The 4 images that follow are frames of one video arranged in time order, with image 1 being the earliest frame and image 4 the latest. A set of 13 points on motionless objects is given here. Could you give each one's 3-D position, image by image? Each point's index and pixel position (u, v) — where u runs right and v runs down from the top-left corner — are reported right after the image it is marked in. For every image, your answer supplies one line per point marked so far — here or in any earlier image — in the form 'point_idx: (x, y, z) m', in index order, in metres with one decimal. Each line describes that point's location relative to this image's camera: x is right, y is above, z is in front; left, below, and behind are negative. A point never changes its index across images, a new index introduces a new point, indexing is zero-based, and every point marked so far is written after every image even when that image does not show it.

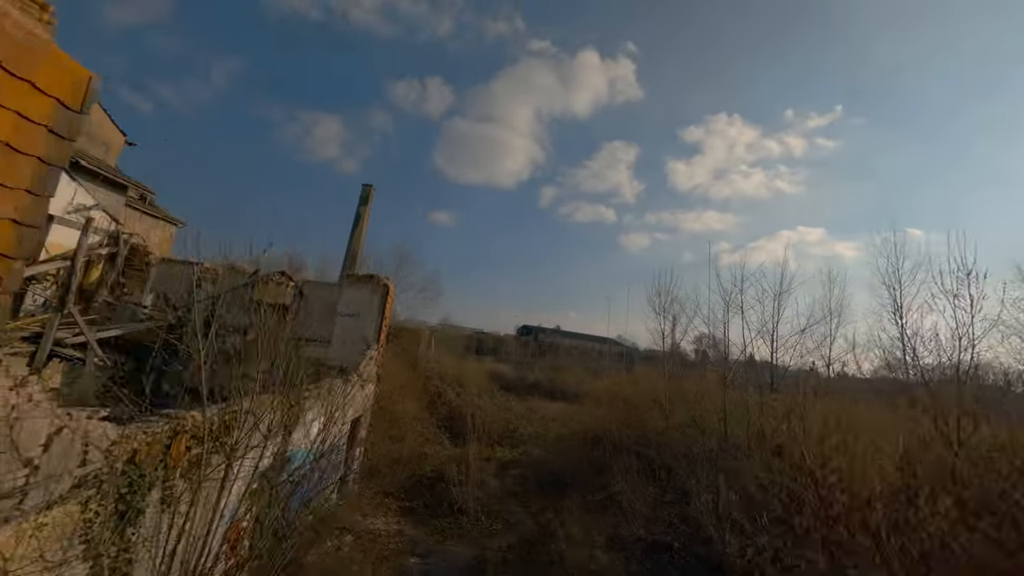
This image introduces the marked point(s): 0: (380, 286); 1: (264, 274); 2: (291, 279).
0: (-3.9, +0.1, +10.0) m
1: (-7.1, +0.3, +9.7) m
2: (-6.4, +0.2, +9.8) m
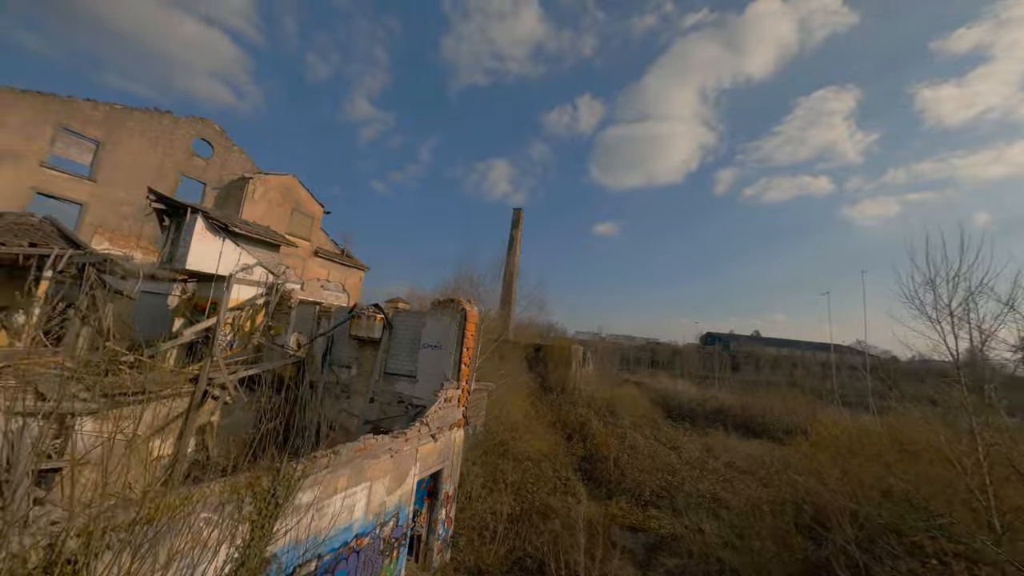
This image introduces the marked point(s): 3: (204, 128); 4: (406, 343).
0: (-1.3, -0.6, +8.5) m
1: (-4.3, -0.6, +9.7) m
2: (-3.7, -0.7, +9.5) m
3: (-16.4, +8.5, +18.2) m
4: (-2.9, -1.5, +9.2) m
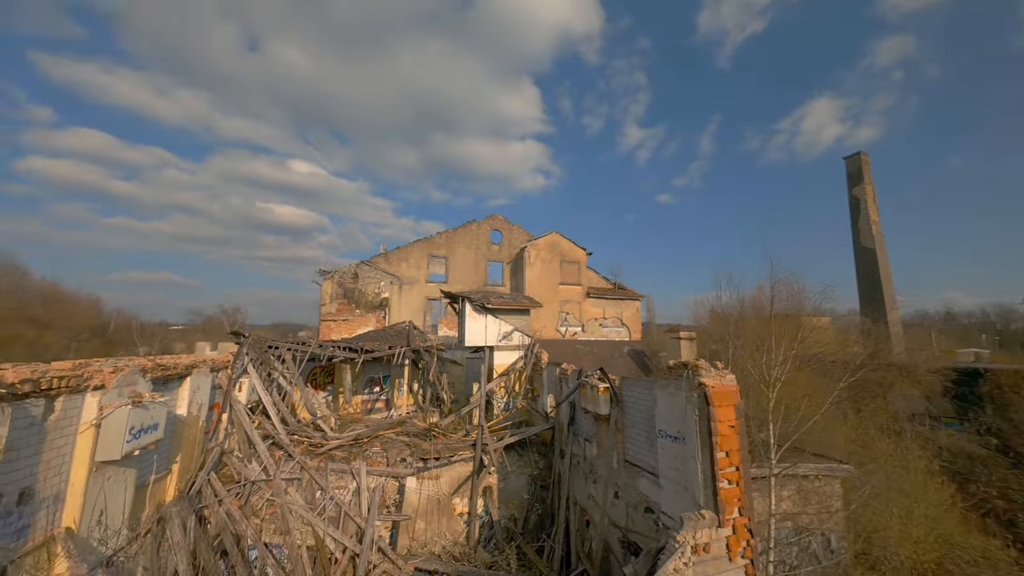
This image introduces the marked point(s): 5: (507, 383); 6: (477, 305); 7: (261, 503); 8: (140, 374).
0: (+2.8, -1.5, +5.3) m
1: (+1.8, -2.1, +8.3) m
2: (+2.1, -2.1, +7.6) m
3: (-1.3, +4.7, +23.9) m
4: (+2.6, -2.7, +6.8) m
5: (-0.2, -3.3, +12.0) m
6: (-1.3, -0.6, +12.4) m
7: (-5.6, -4.7, +7.5) m
8: (-6.1, -1.4, +5.6) m
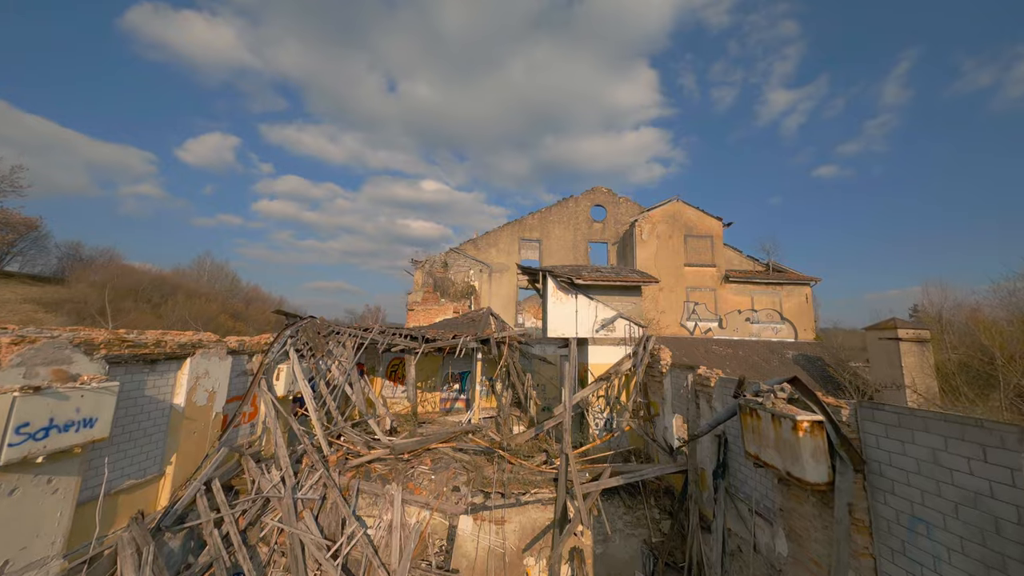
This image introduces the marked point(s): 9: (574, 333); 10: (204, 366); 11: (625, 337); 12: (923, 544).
0: (+3.1, -0.7, +1.1) m
1: (+3.1, -1.3, +4.2) m
2: (+3.1, -1.2, +3.5) m
3: (+4.9, +5.5, +20.1) m
4: (+3.3, -1.9, +2.6) m
5: (+2.4, -2.5, +8.4) m
6: (+1.4, +0.1, +9.1) m
7: (-4.1, -4.1, +5.8) m
8: (-5.3, -0.8, +4.2) m
9: (+1.6, -1.2, +8.9) m
10: (-5.3, -1.4, +5.9) m
11: (+2.9, -1.2, +8.7) m
12: (+3.3, -2.0, +2.7) m
